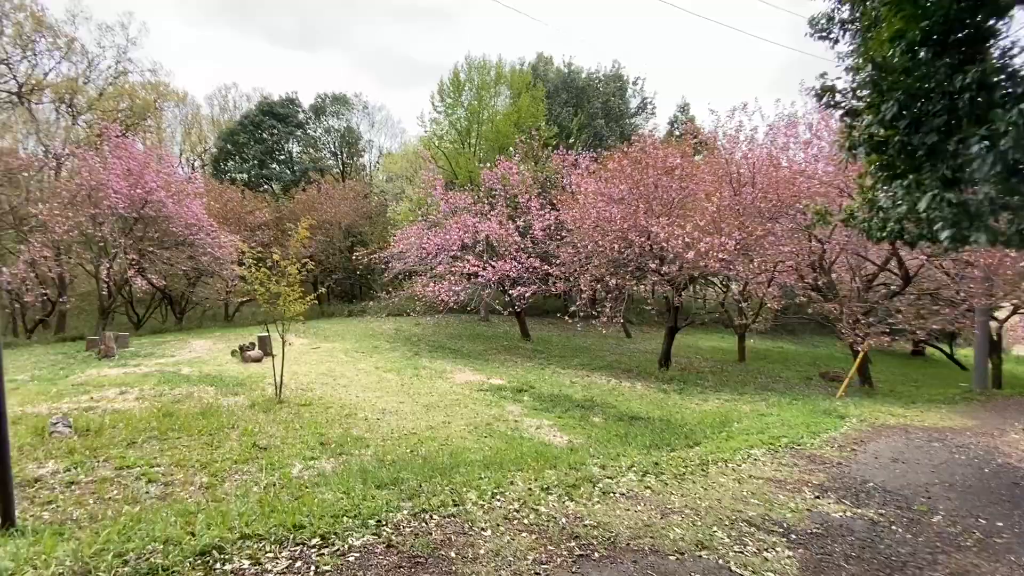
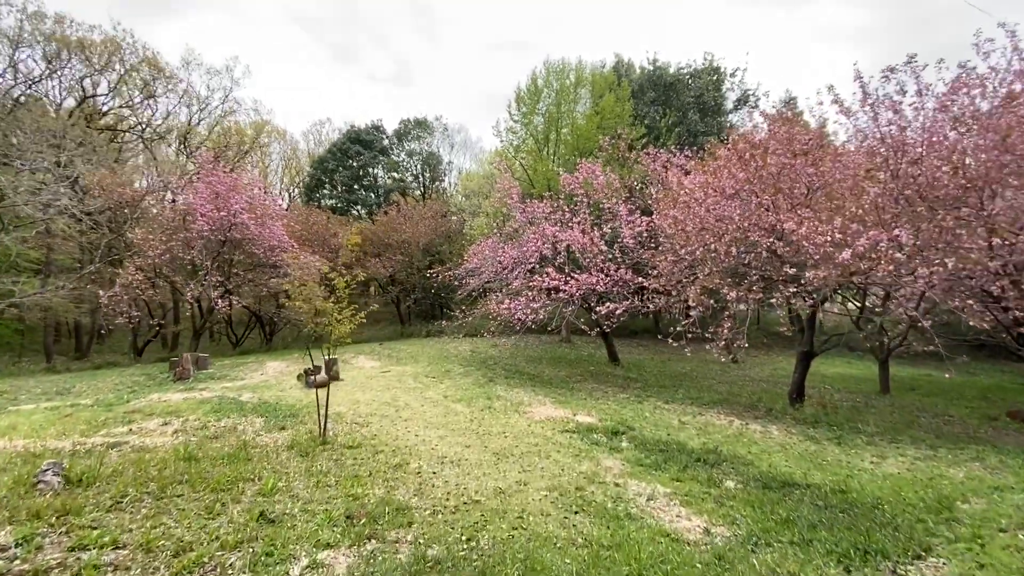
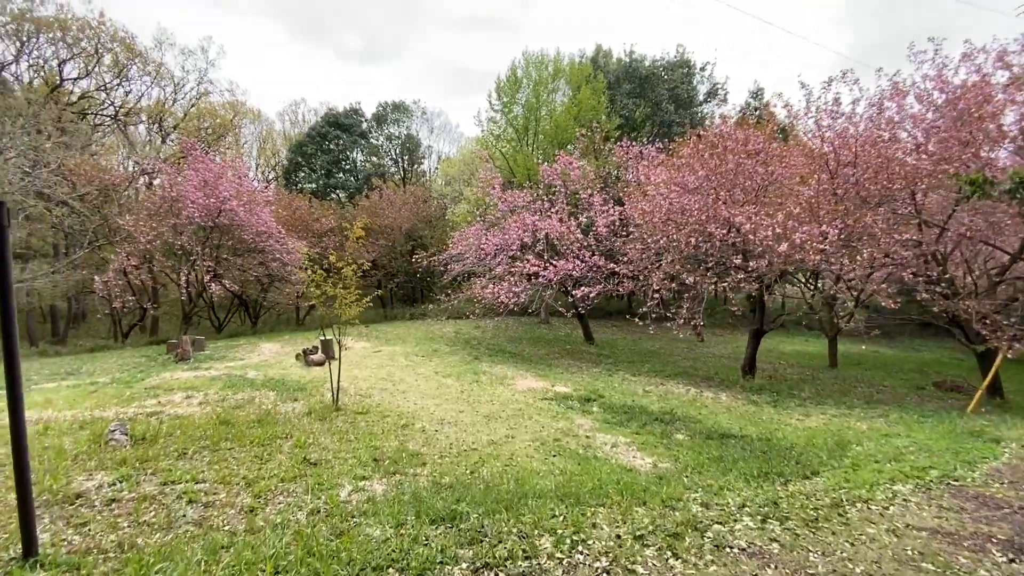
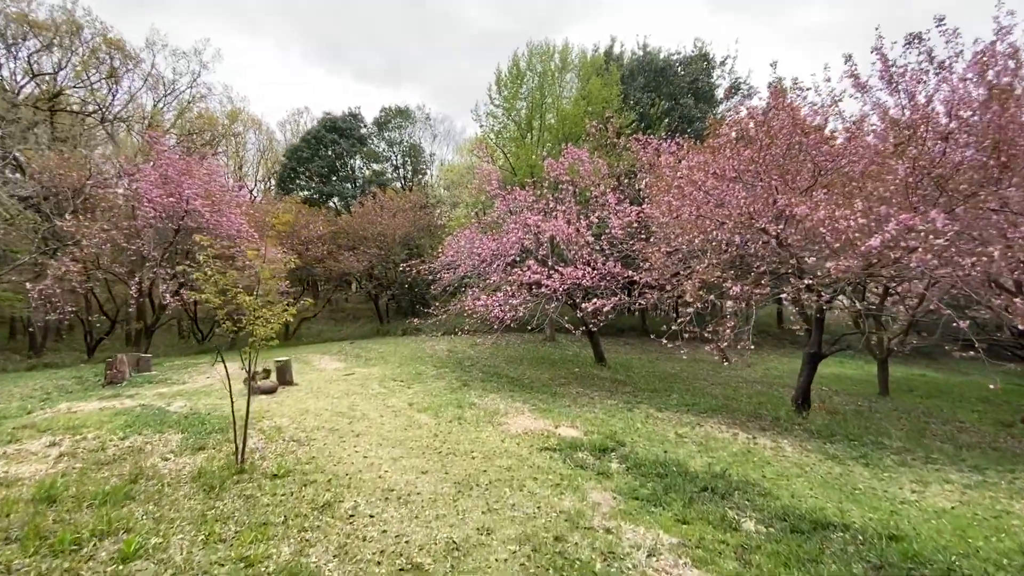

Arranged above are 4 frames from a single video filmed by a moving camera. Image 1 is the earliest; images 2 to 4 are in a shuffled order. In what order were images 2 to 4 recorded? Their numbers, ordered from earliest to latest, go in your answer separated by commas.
3, 2, 4
